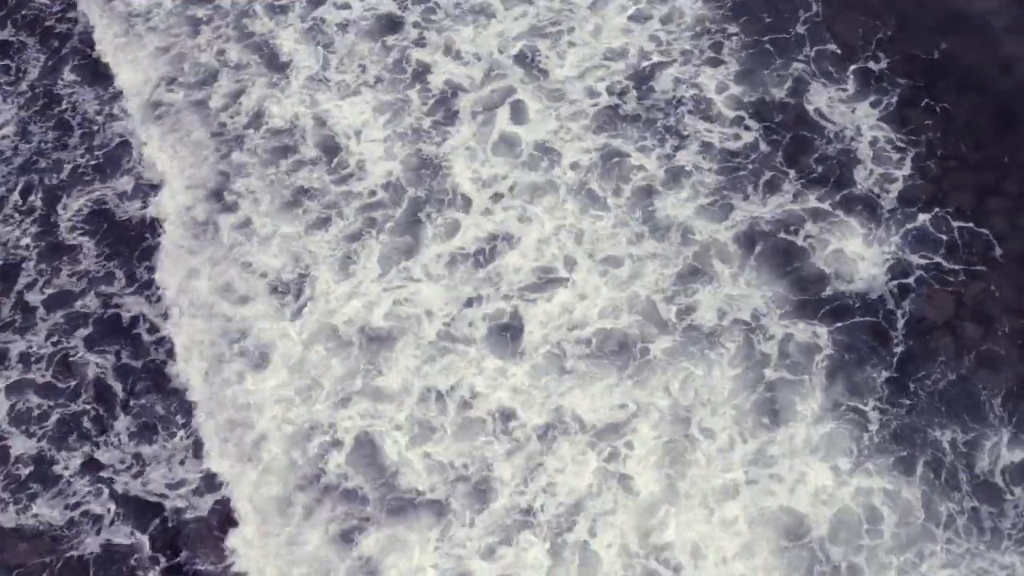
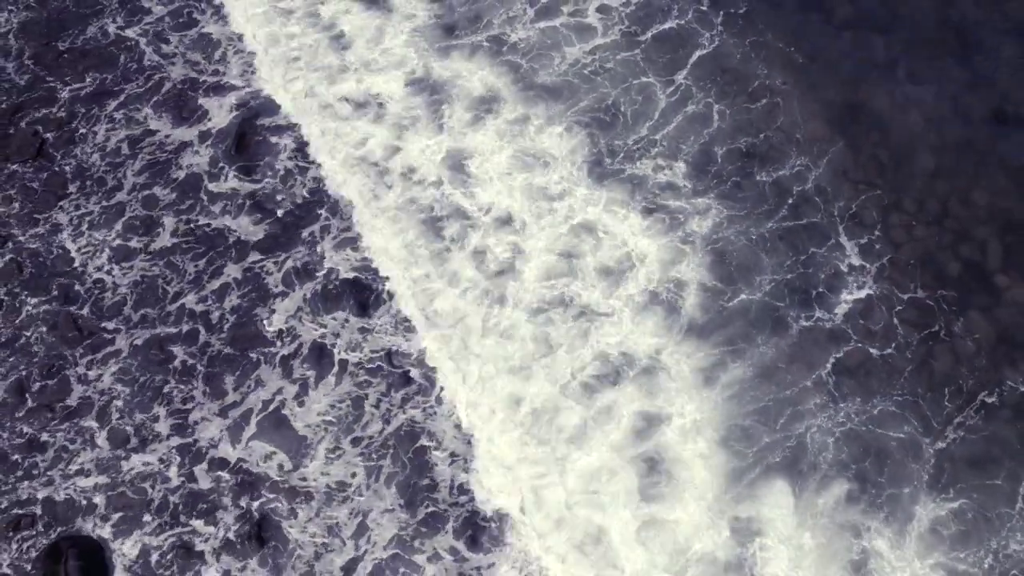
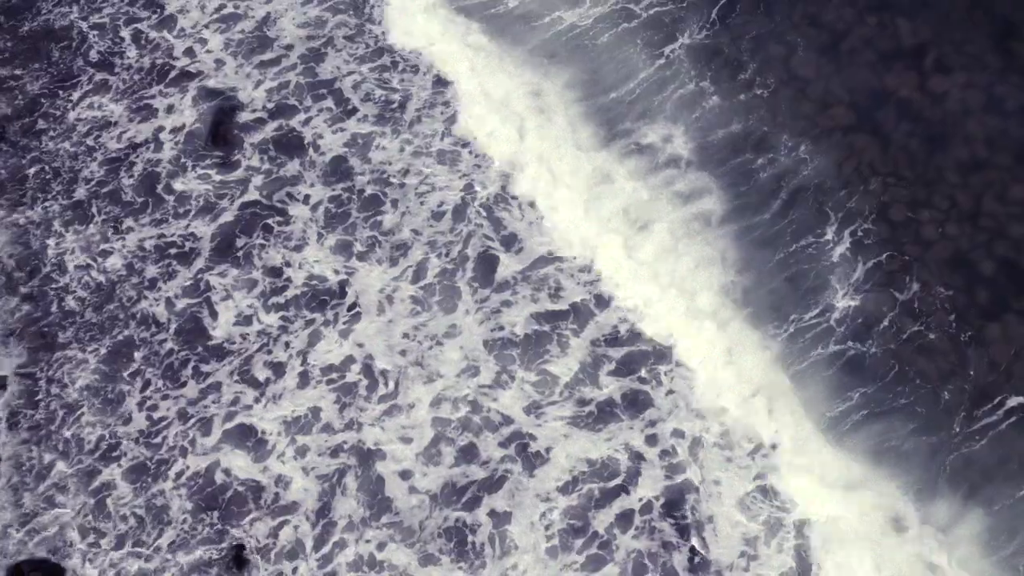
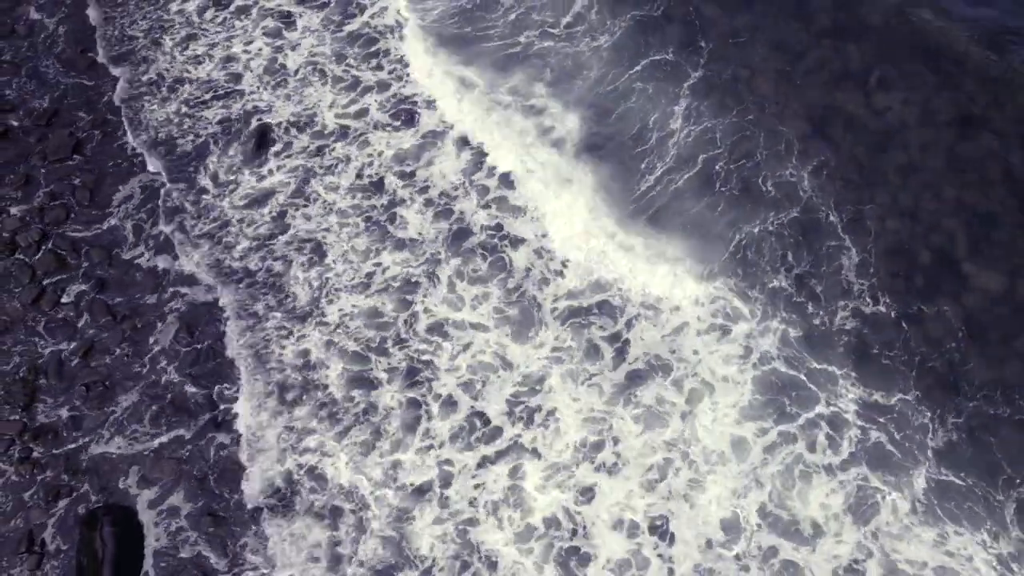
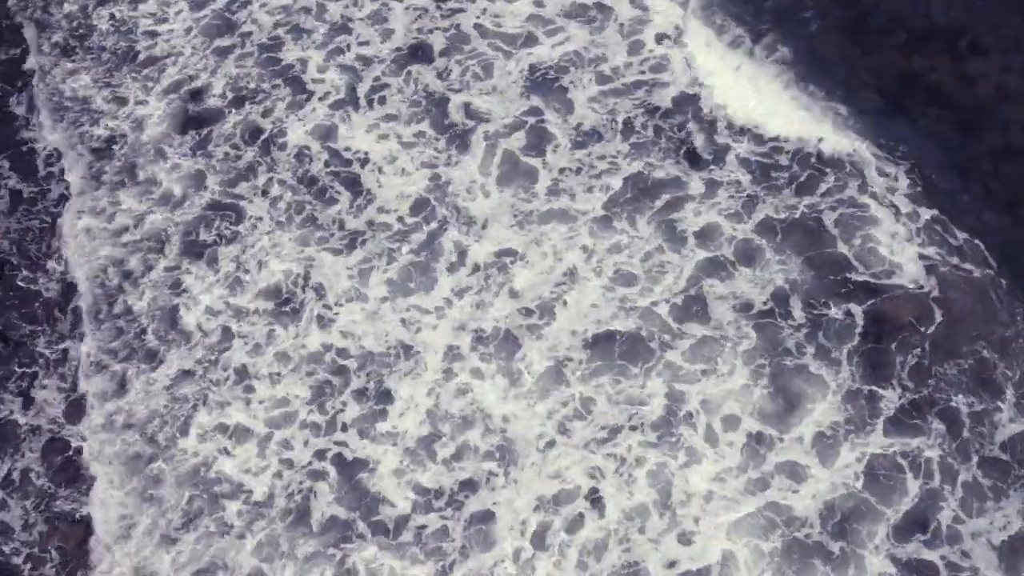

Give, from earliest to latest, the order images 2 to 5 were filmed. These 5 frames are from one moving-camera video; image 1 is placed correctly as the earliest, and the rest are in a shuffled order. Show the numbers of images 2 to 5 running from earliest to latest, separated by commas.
5, 3, 2, 4
